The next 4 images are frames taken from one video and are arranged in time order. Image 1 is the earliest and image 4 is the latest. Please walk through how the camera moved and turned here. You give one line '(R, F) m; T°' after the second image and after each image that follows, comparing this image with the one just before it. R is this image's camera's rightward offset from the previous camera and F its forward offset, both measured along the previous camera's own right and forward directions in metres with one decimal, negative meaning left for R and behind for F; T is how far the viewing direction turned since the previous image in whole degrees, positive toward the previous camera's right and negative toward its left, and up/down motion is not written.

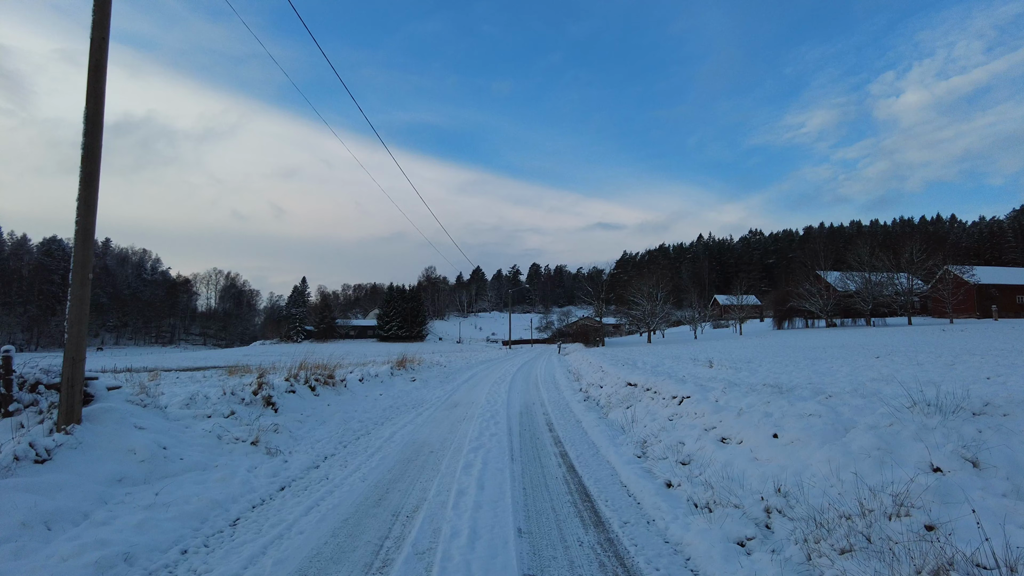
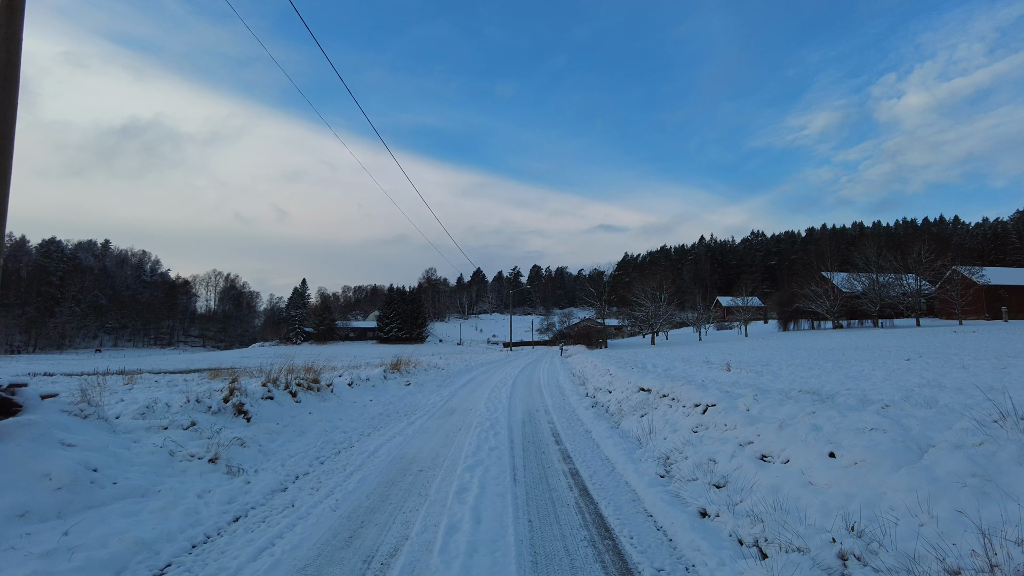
(0.0, +0.9) m; 0°
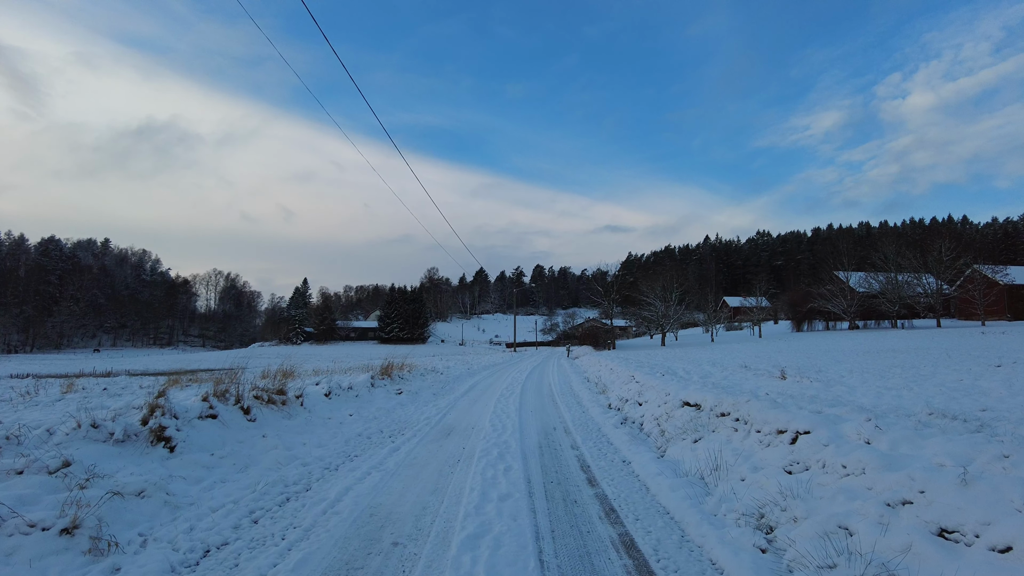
(-0.2, +2.0) m; 0°
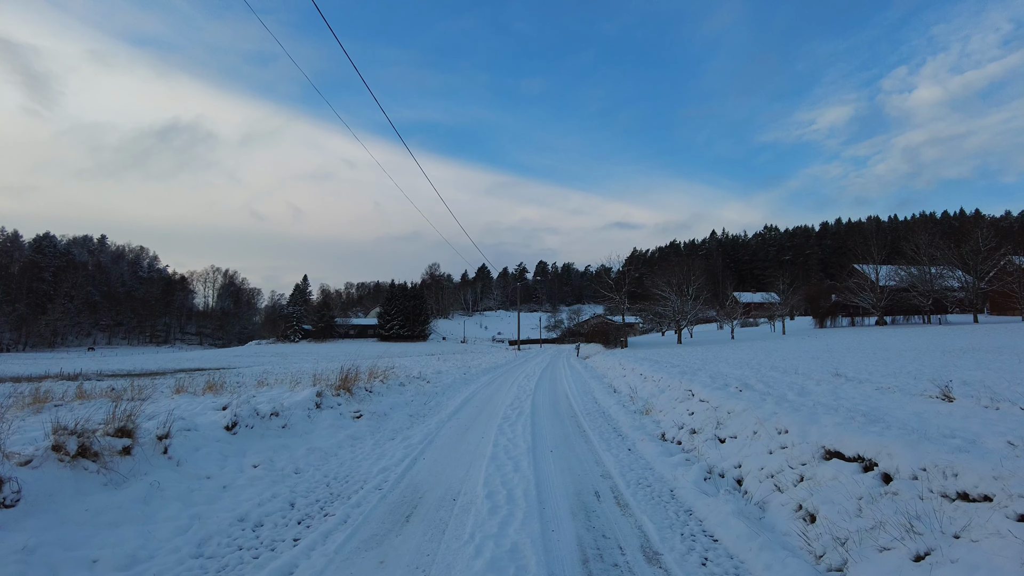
(-0.1, +3.7) m; 0°
